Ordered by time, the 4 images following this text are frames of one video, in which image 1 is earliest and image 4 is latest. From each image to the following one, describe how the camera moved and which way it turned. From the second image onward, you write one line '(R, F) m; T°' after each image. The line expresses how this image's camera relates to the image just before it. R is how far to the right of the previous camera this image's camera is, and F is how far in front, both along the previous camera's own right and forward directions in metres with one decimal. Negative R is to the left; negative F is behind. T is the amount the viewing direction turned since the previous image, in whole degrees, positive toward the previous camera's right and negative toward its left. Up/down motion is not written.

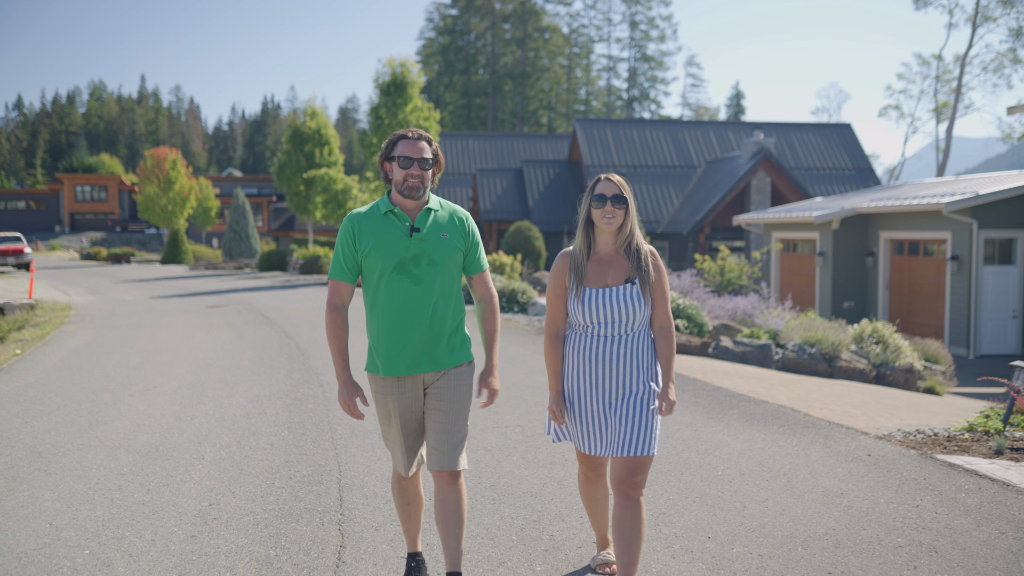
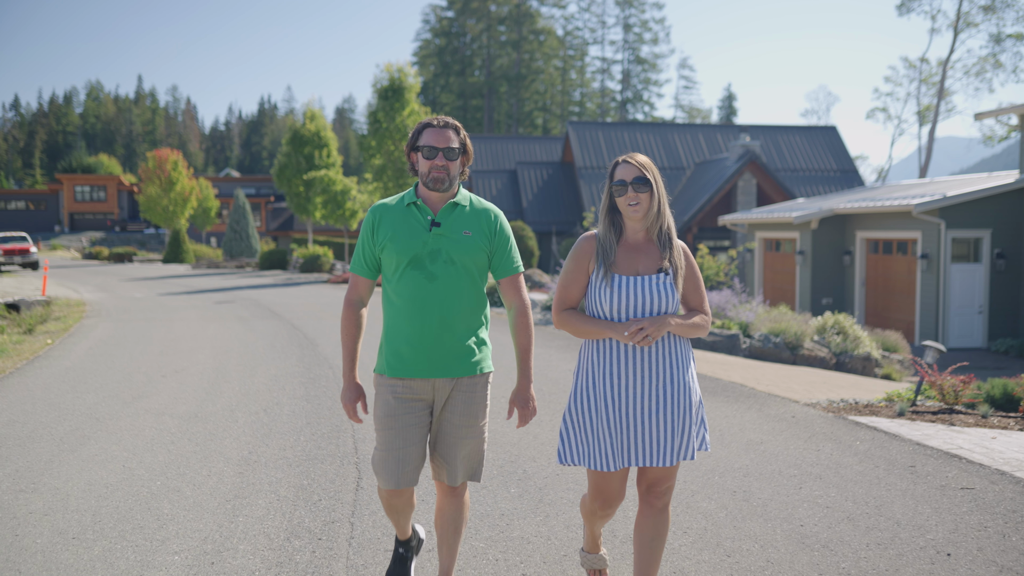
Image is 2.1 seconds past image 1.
(+0.1, -1.1) m; 0°
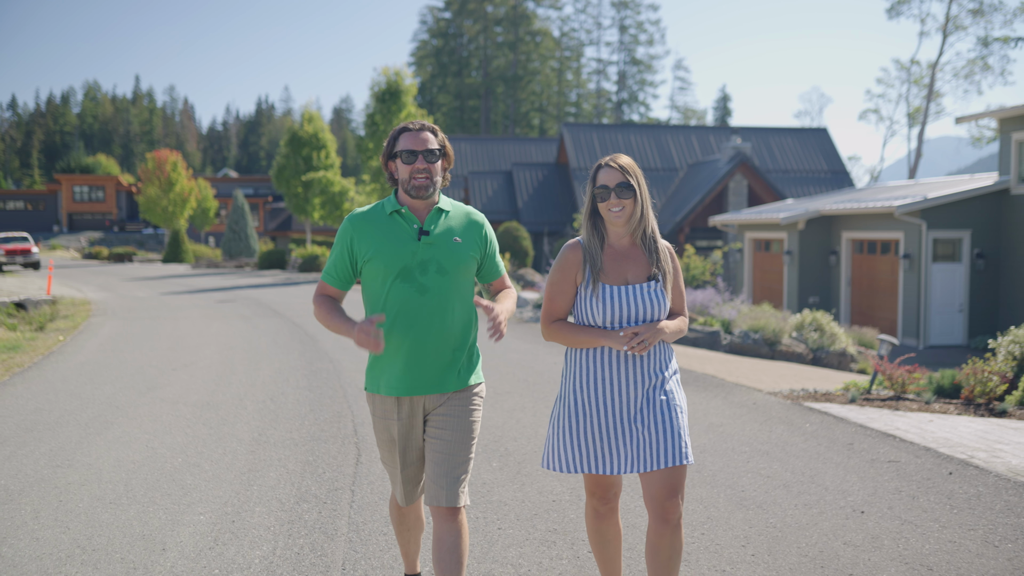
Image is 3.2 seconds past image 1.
(+0.1, -0.7) m; 0°
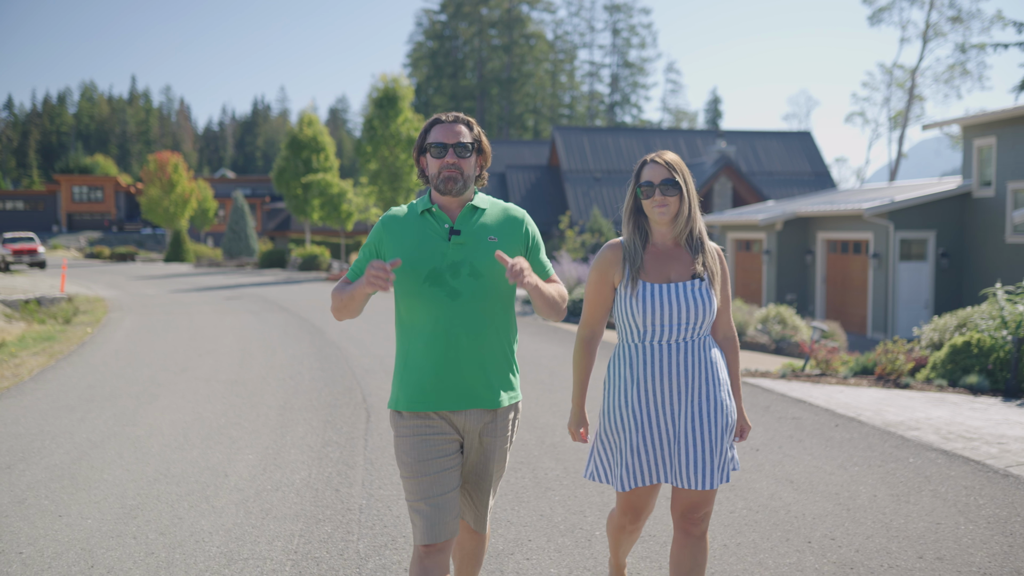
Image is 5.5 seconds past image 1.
(+0.1, -1.4) m; 0°
